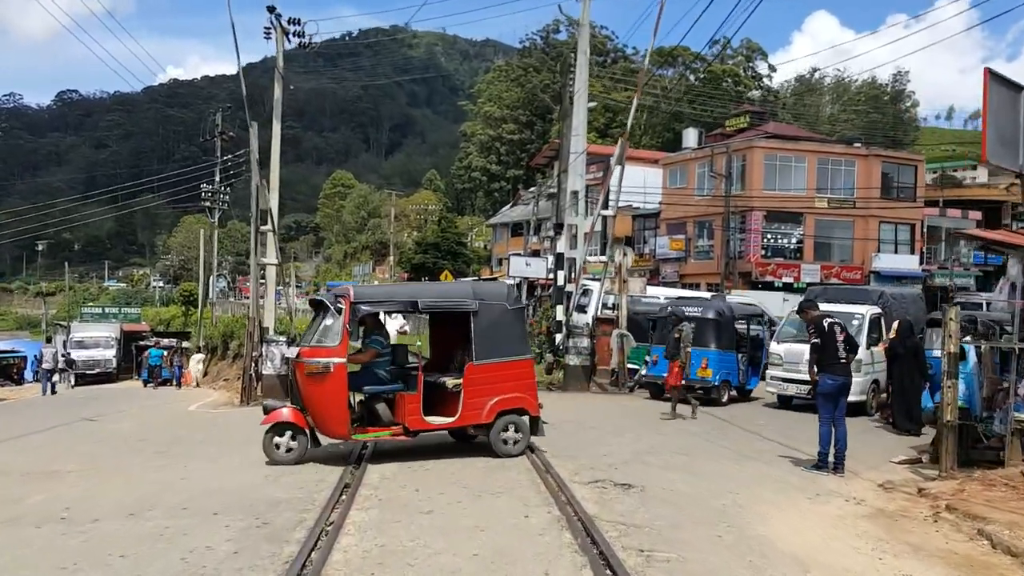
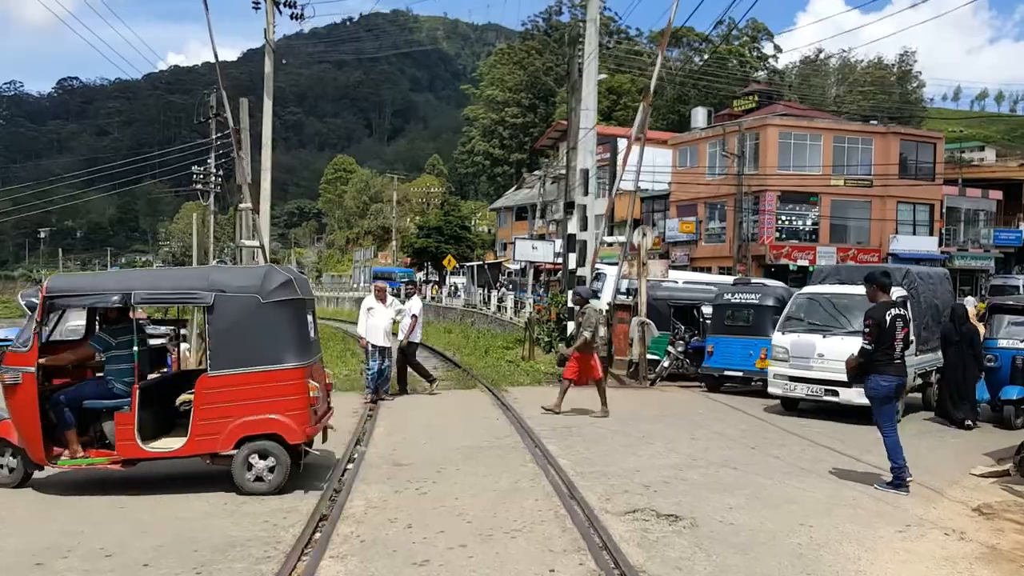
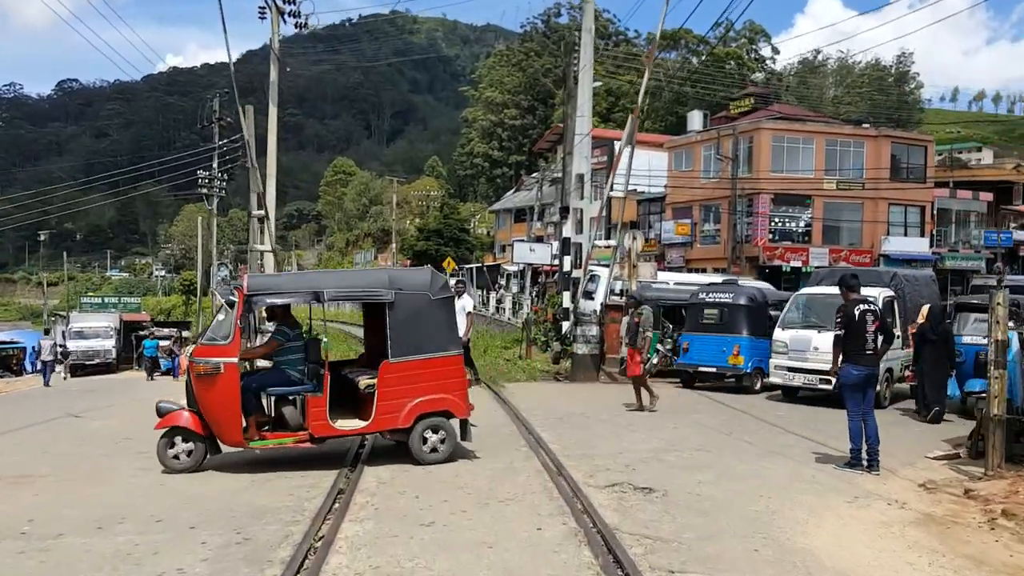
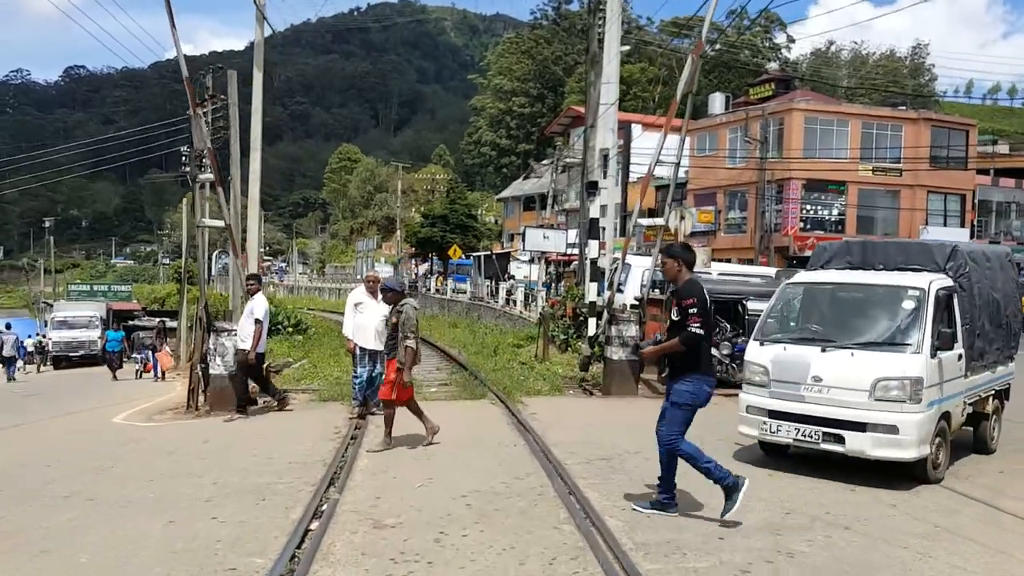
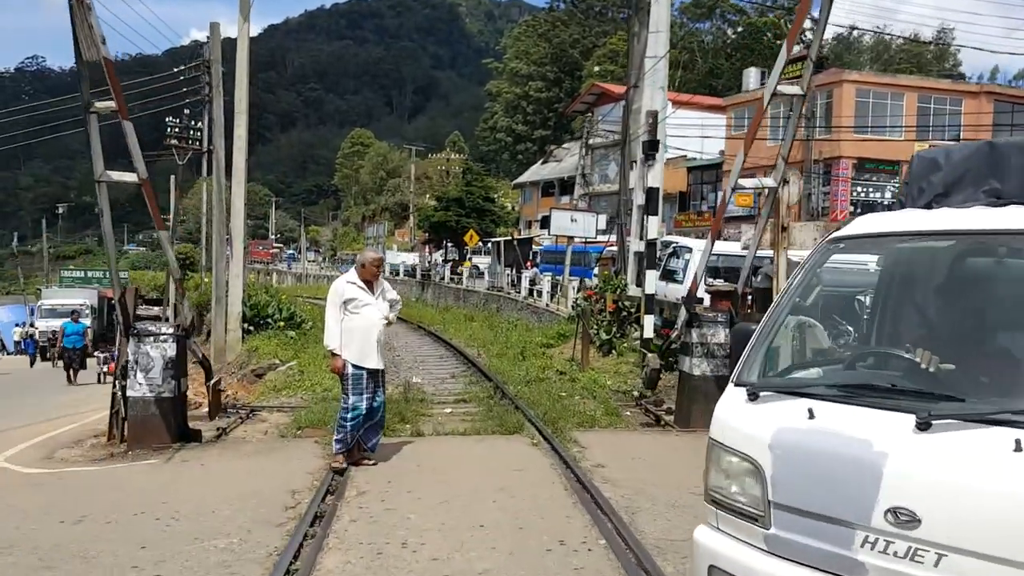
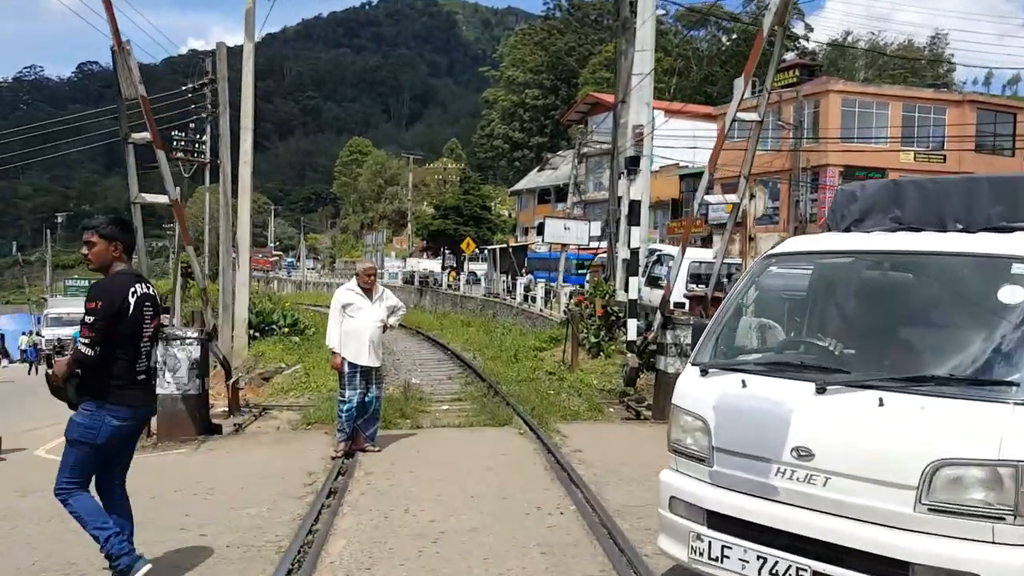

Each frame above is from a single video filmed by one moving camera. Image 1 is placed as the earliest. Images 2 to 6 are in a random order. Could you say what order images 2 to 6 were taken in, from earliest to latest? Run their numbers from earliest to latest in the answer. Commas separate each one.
3, 2, 4, 6, 5
